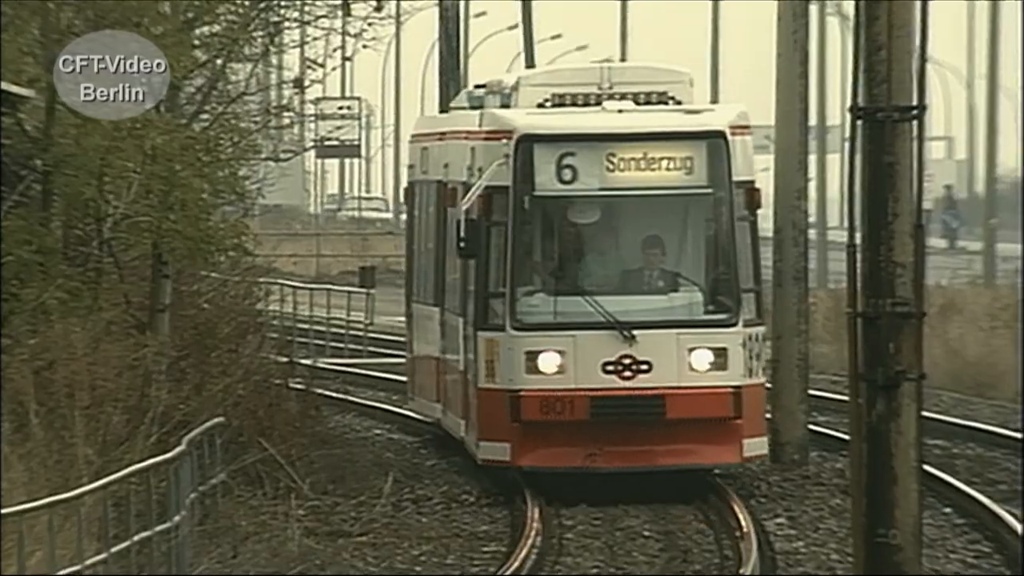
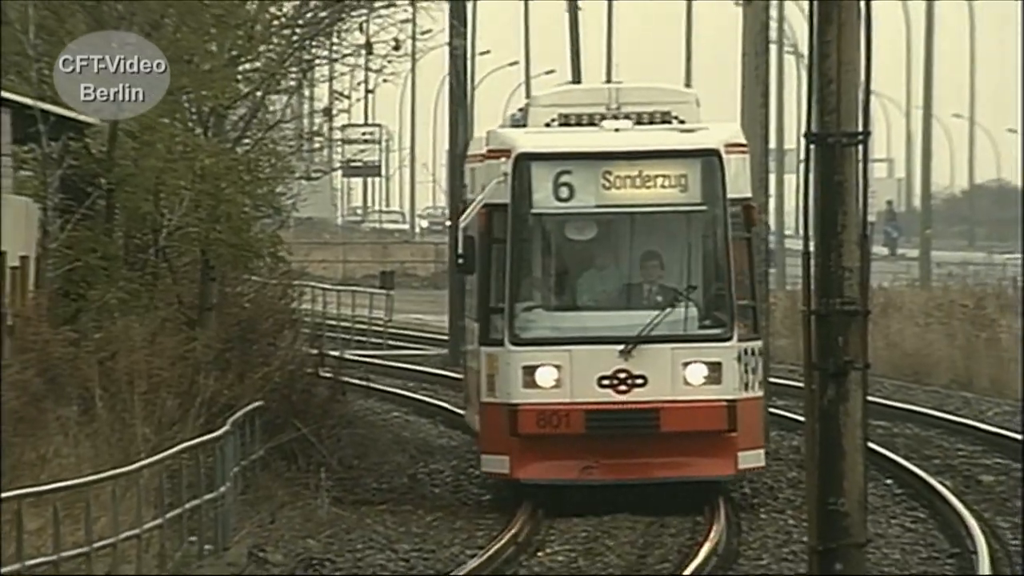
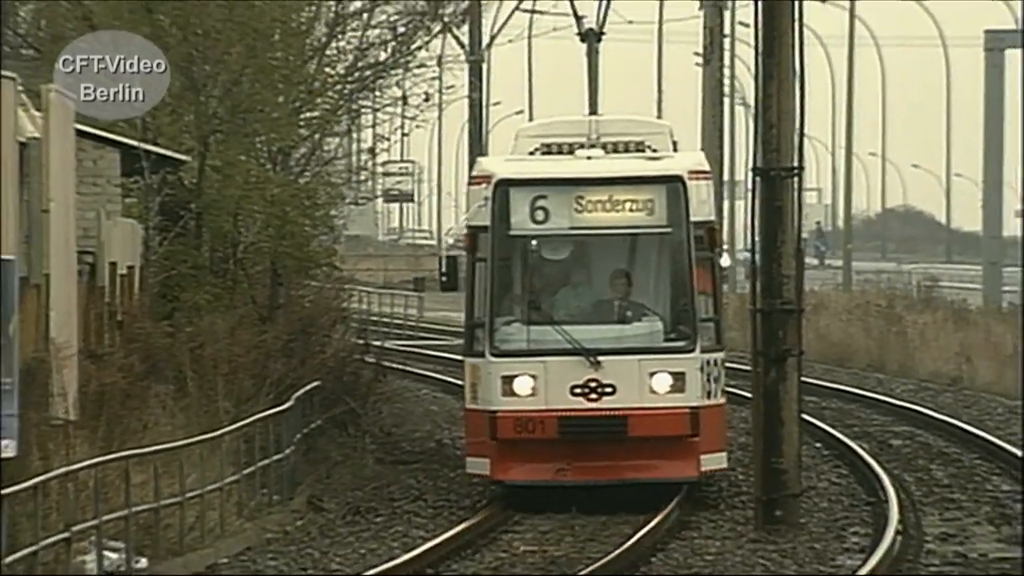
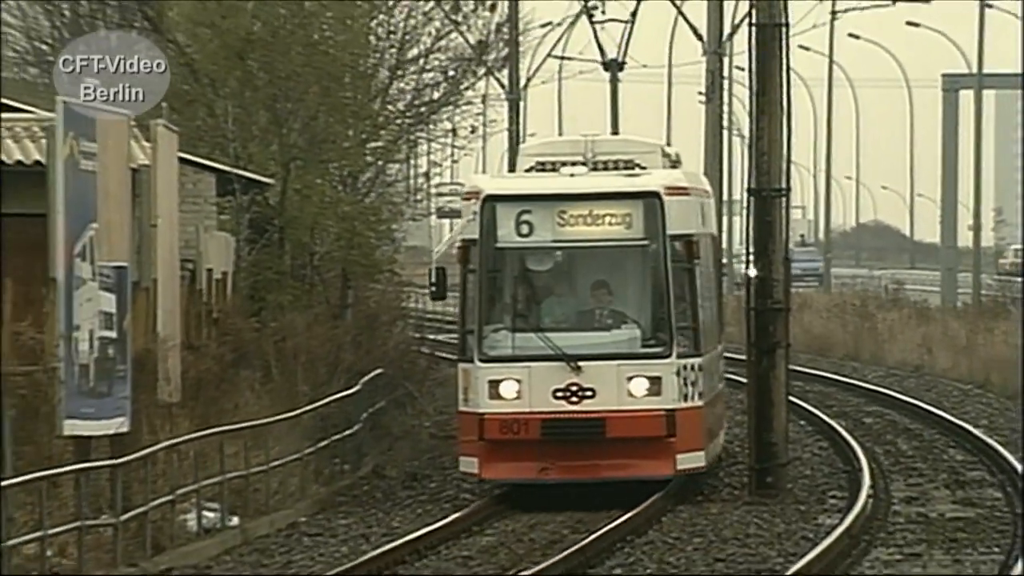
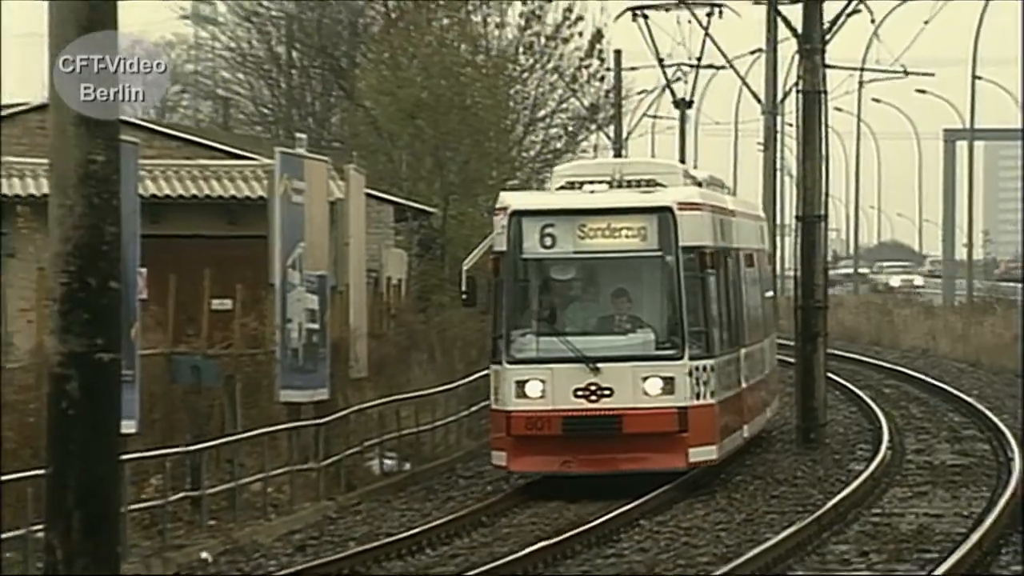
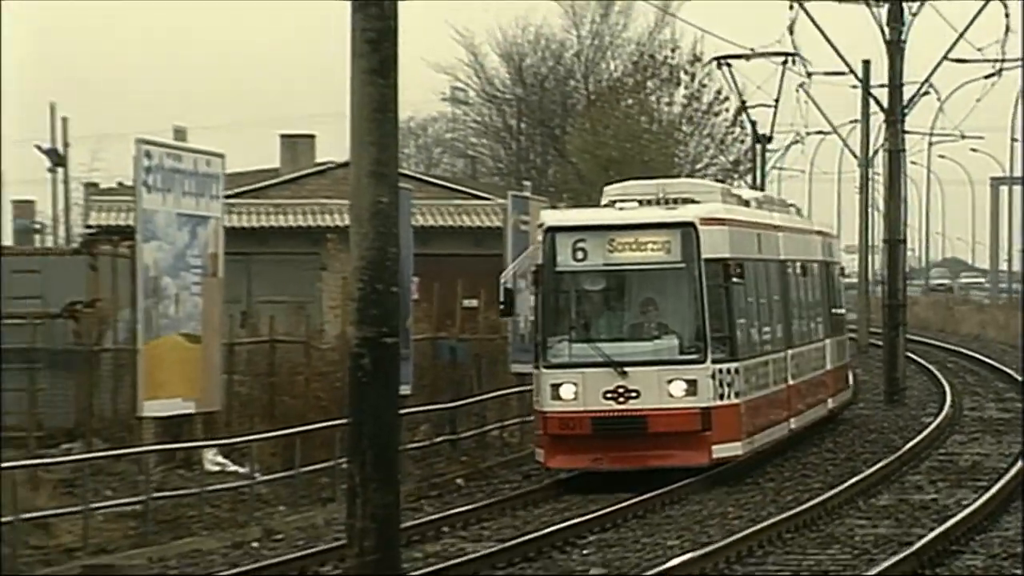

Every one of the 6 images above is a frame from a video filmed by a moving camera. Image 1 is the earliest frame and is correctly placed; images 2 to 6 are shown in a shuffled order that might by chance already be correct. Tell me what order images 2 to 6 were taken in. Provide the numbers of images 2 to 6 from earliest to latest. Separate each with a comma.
2, 3, 4, 5, 6
